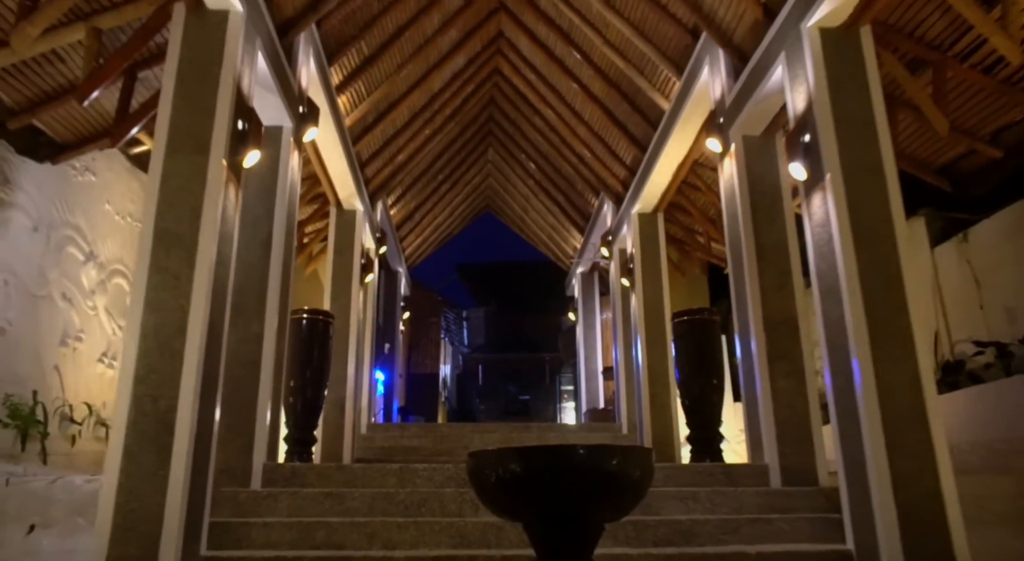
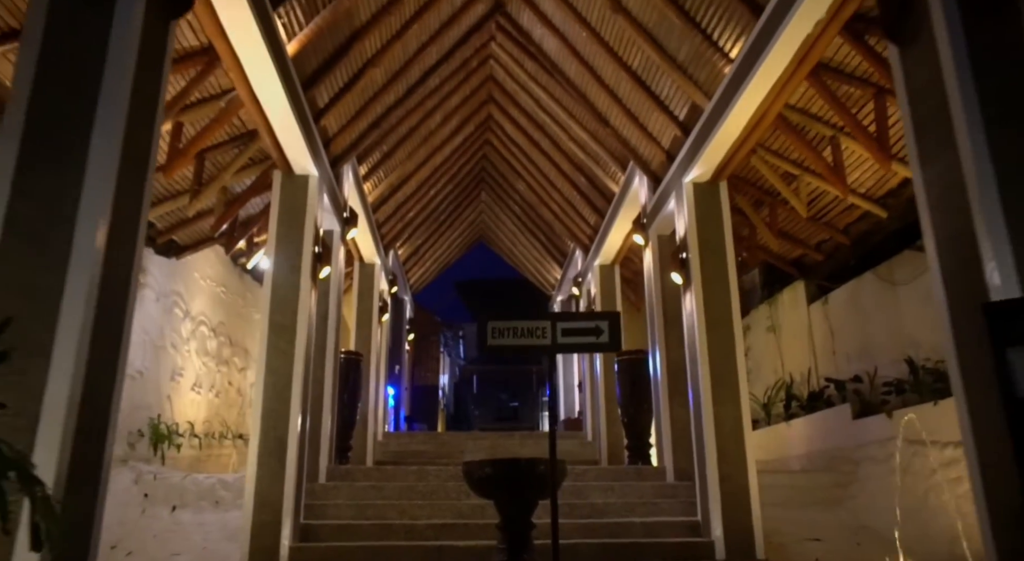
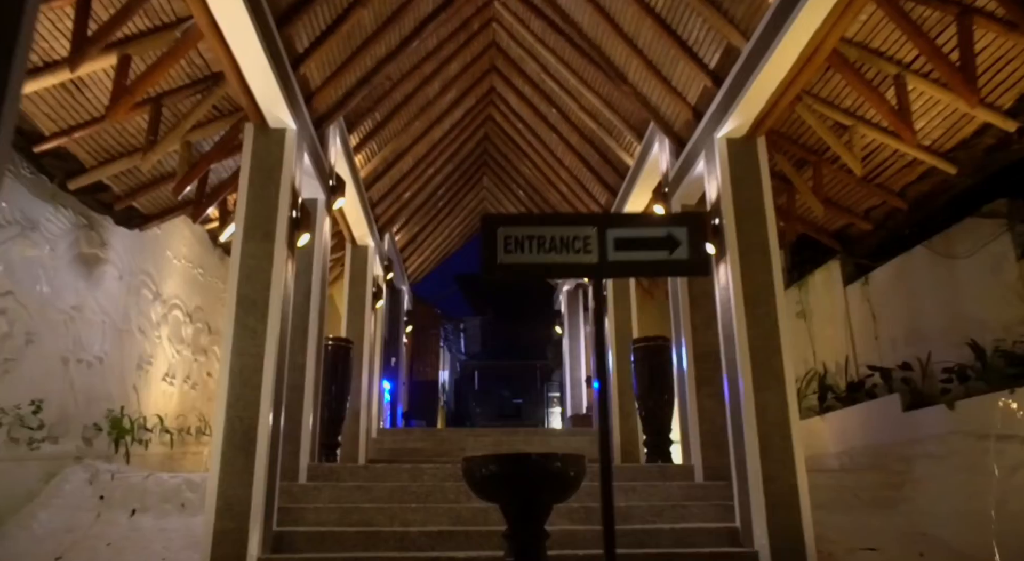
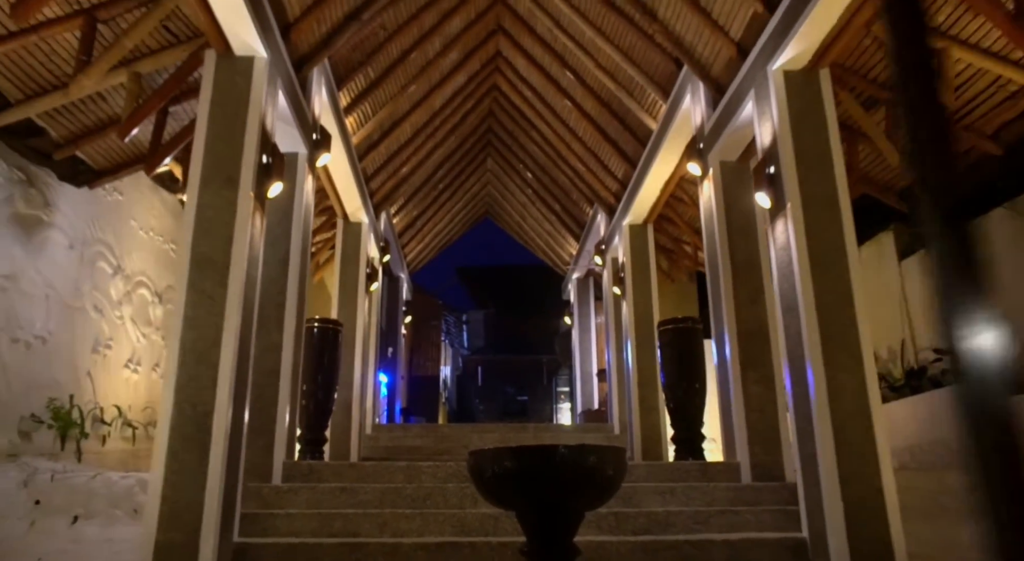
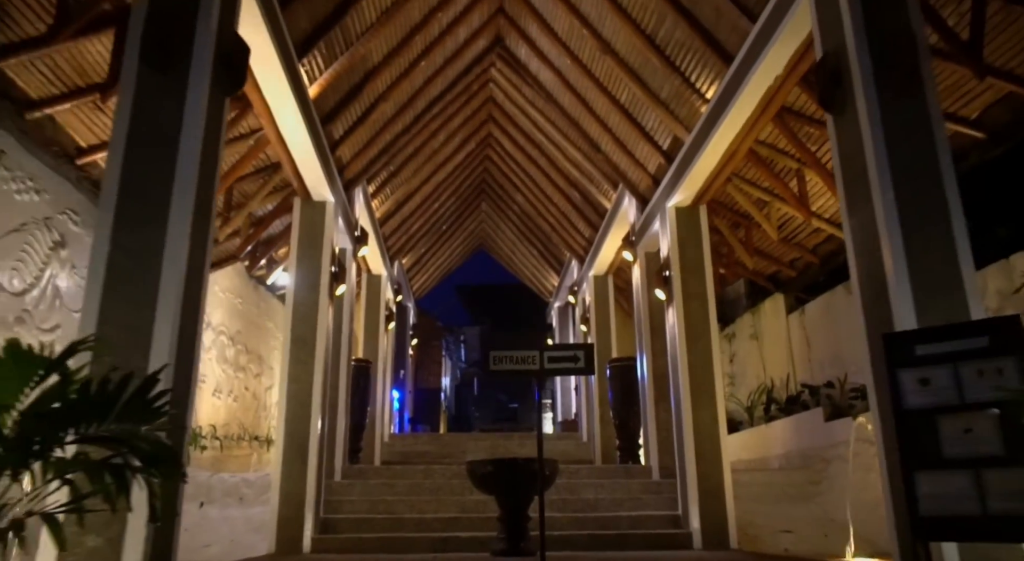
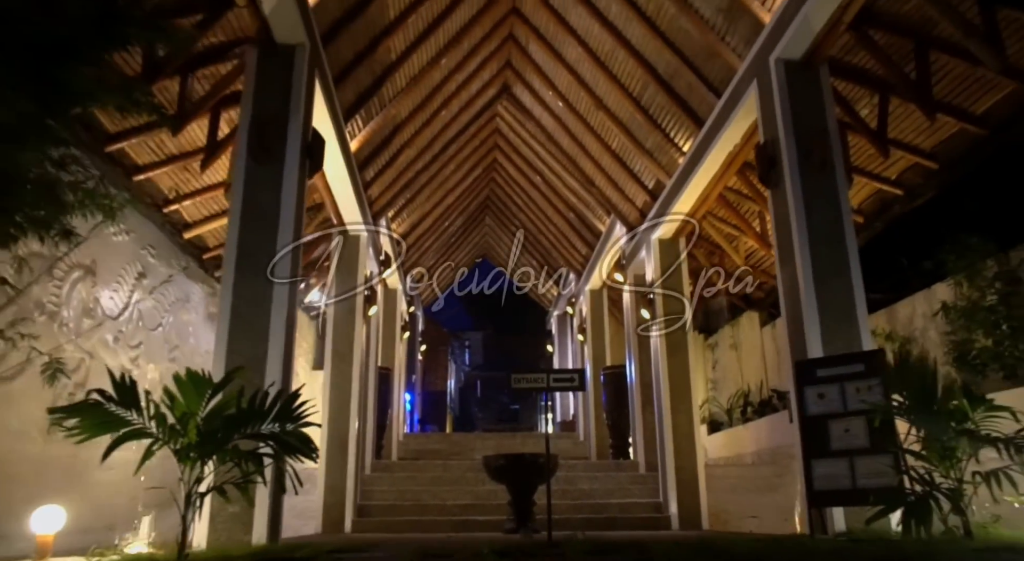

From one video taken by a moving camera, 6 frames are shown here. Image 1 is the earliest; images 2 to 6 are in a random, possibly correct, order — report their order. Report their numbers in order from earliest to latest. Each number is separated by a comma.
4, 3, 2, 5, 6
